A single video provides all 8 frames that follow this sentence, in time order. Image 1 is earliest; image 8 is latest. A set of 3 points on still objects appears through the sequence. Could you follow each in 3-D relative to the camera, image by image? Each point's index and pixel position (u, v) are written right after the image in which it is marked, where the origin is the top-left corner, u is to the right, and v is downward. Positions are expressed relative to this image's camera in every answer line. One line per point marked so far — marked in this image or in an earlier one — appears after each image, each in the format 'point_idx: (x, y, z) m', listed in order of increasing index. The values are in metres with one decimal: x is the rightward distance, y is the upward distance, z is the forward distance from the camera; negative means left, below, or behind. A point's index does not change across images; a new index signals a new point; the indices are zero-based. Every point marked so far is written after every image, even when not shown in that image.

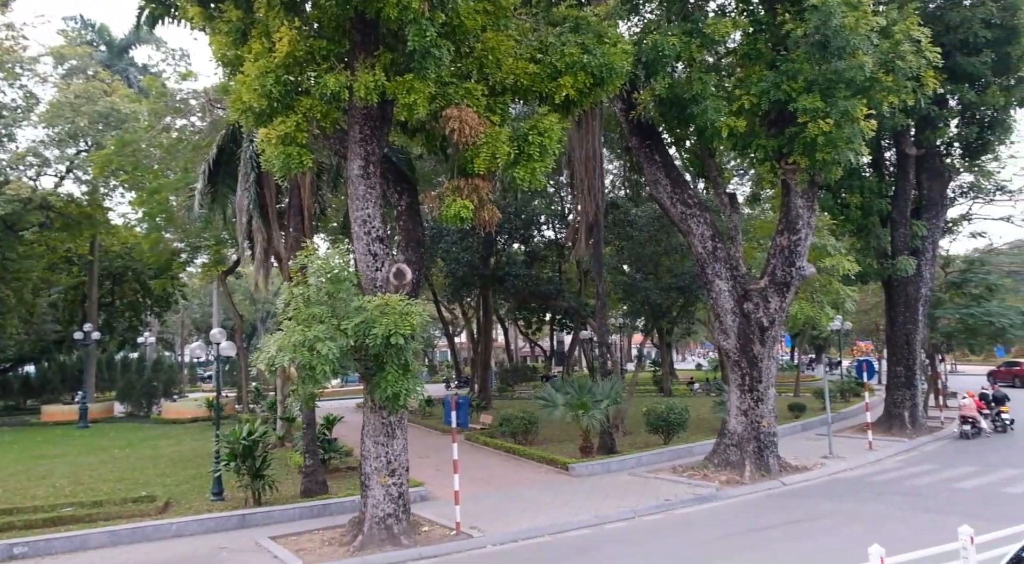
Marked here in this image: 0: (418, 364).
0: (-1.4, -1.2, +11.0) m
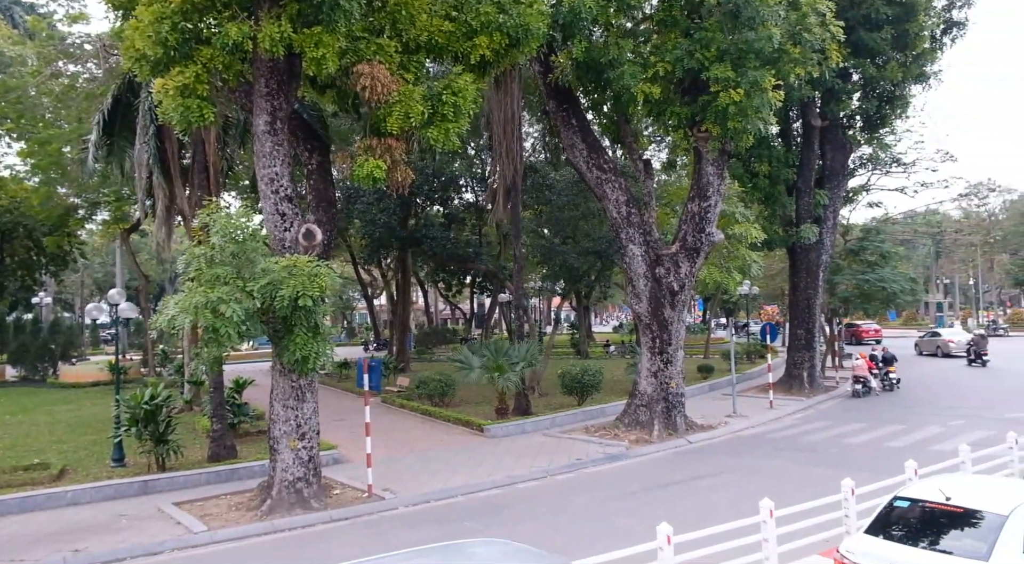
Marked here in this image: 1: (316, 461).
0: (-2.6, -0.6, +10.8) m
1: (-3.0, -2.7, +11.5) m
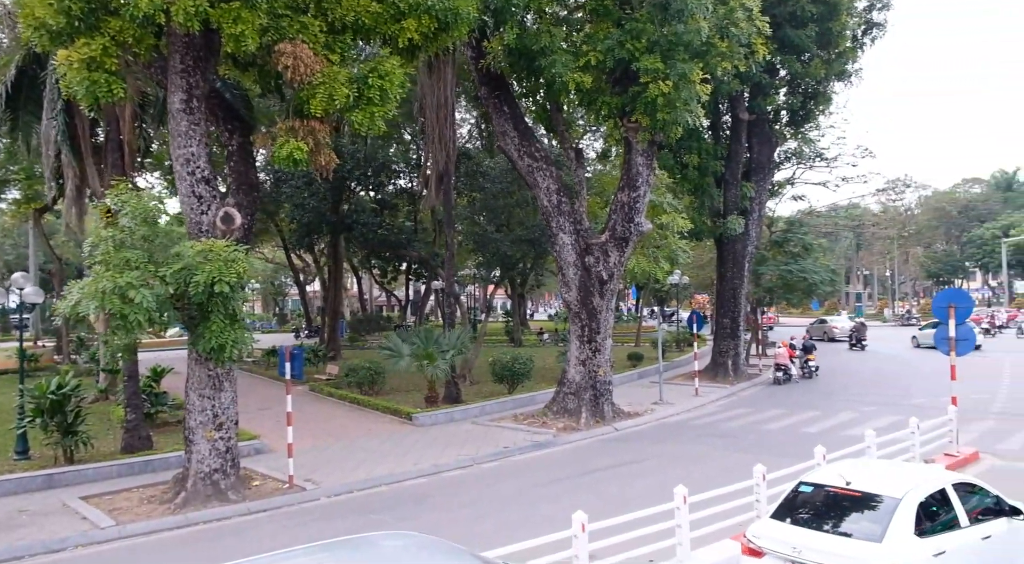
0: (-3.7, -0.4, +10.5) m
1: (-4.1, -2.5, +11.2) m
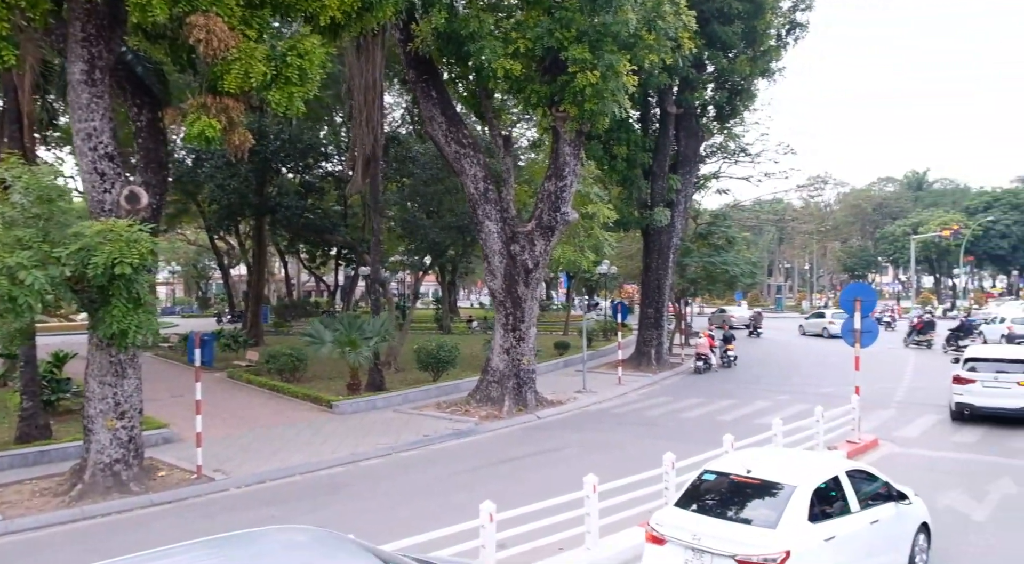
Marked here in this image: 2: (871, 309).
0: (-4.8, -0.2, +10.1) m
1: (-5.3, -2.2, +10.7) m
2: (+6.0, -0.5, +12.7) m
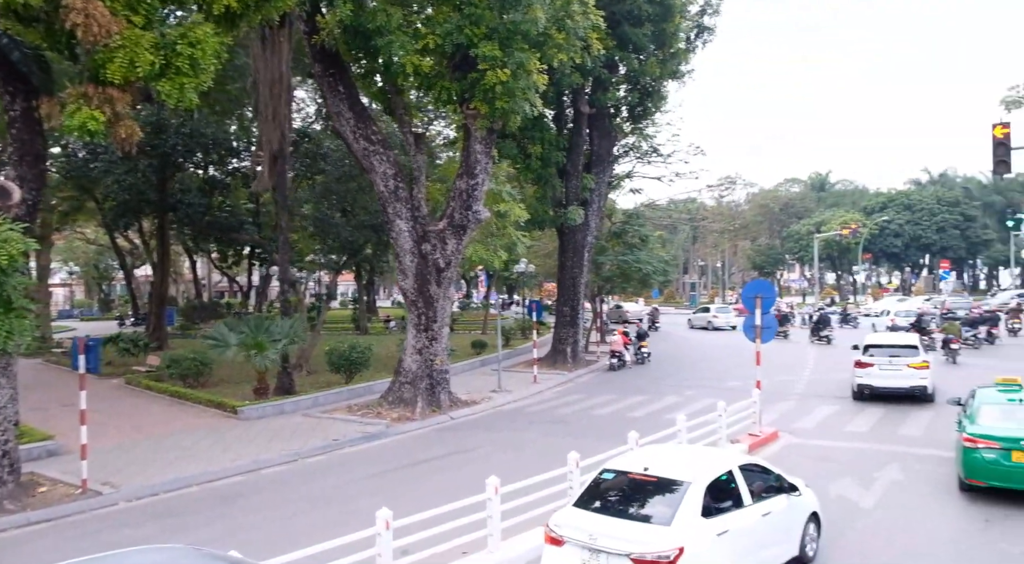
0: (-6.0, -0.2, +9.4) m
1: (-6.6, -2.3, +10.0) m
2: (+4.5, -0.4, +13.1) m
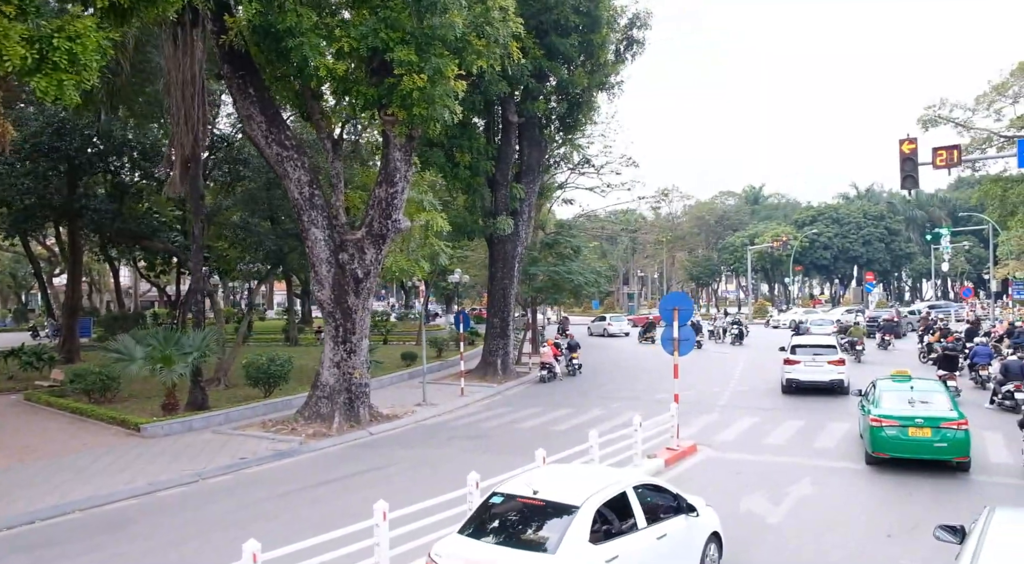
0: (-7.1, -0.4, +8.5) m
1: (-7.8, -2.4, +9.0) m
2: (+3.0, -0.6, +13.0) m
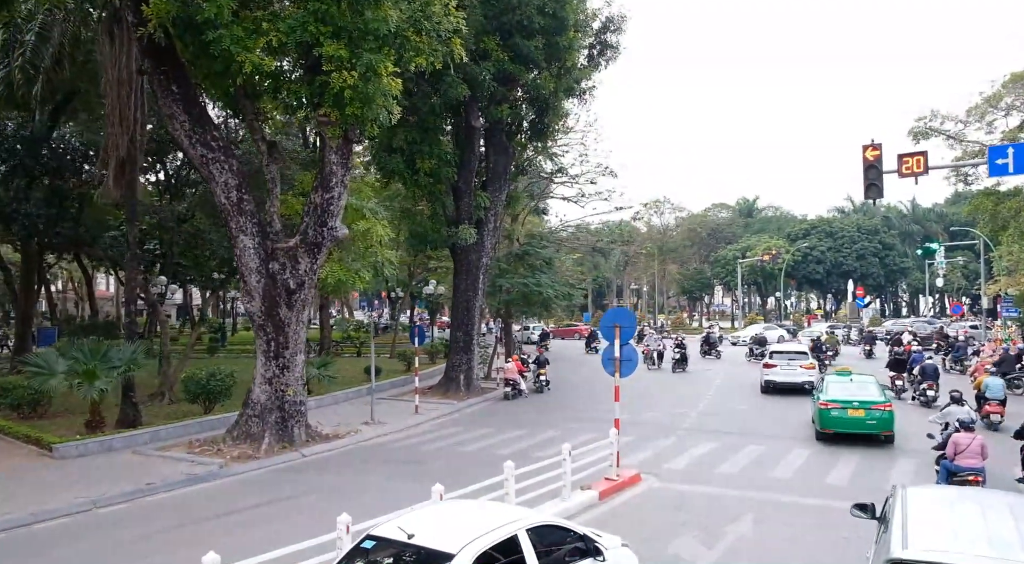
0: (-8.3, -0.4, +7.5) m
1: (-8.9, -2.5, +8.0) m
2: (+1.9, -0.8, +11.9) m
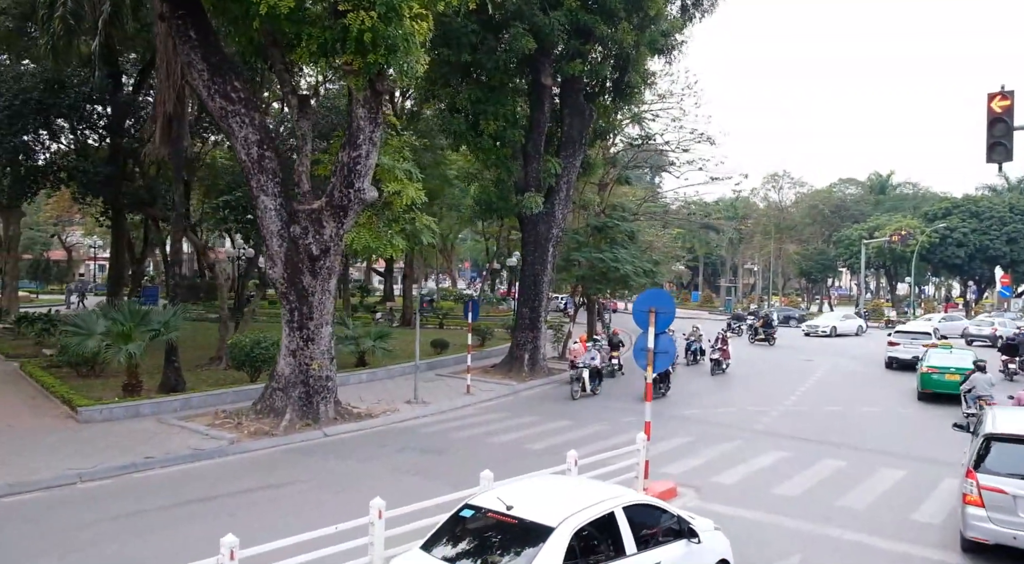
0: (-8.7, +0.1, +7.0) m
1: (-9.3, -1.9, +7.7) m
2: (+2.0, -0.5, +9.8) m
